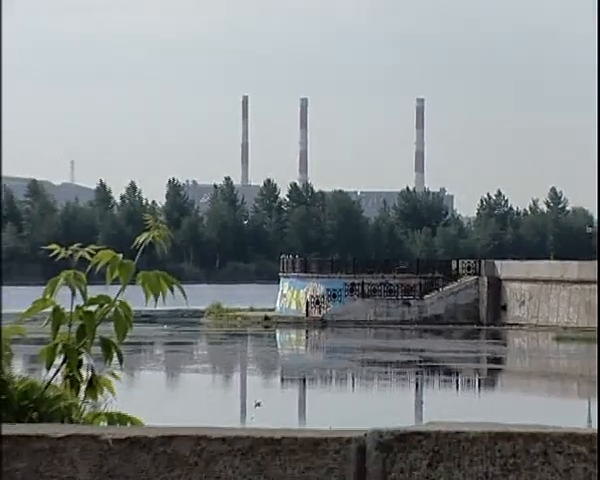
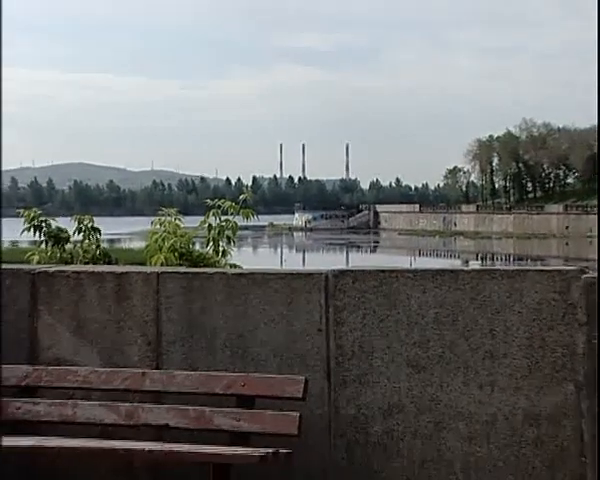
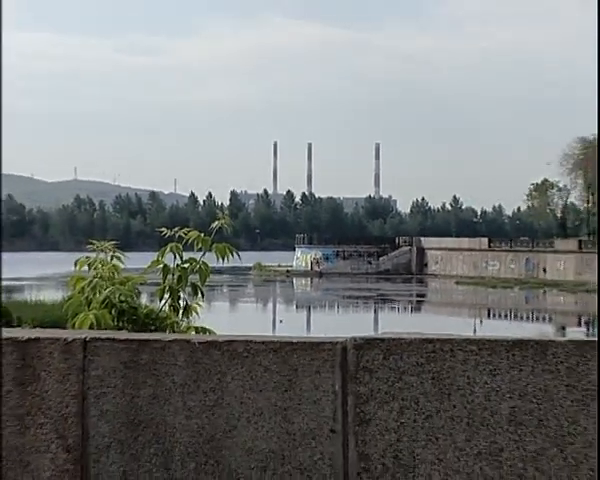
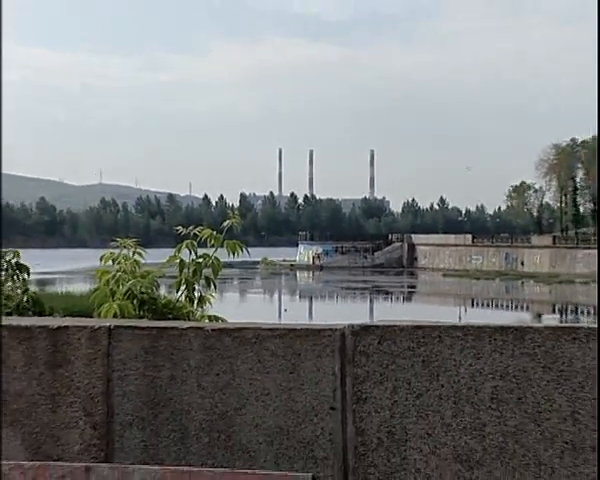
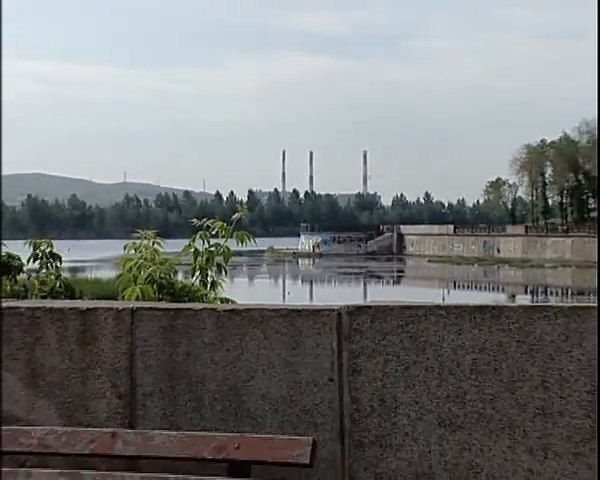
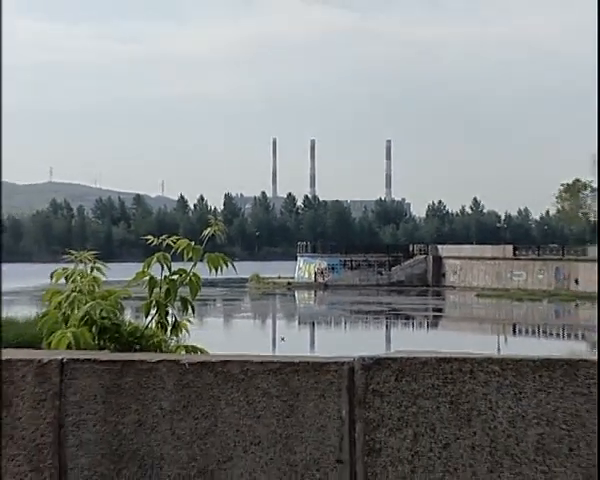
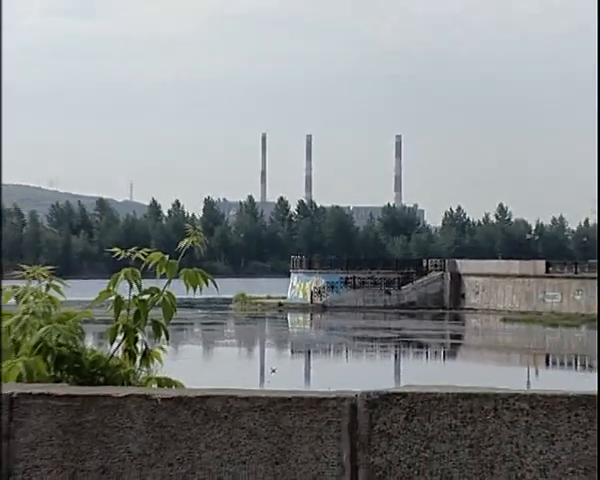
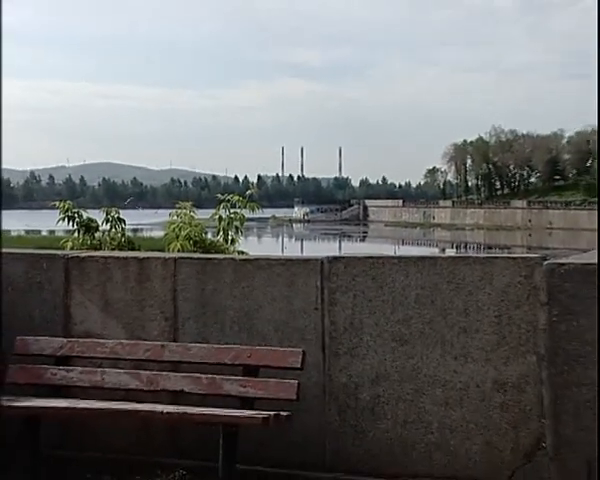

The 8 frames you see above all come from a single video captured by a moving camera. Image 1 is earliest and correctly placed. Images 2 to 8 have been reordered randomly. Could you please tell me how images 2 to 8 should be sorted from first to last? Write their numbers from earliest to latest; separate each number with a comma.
7, 6, 3, 4, 5, 2, 8
